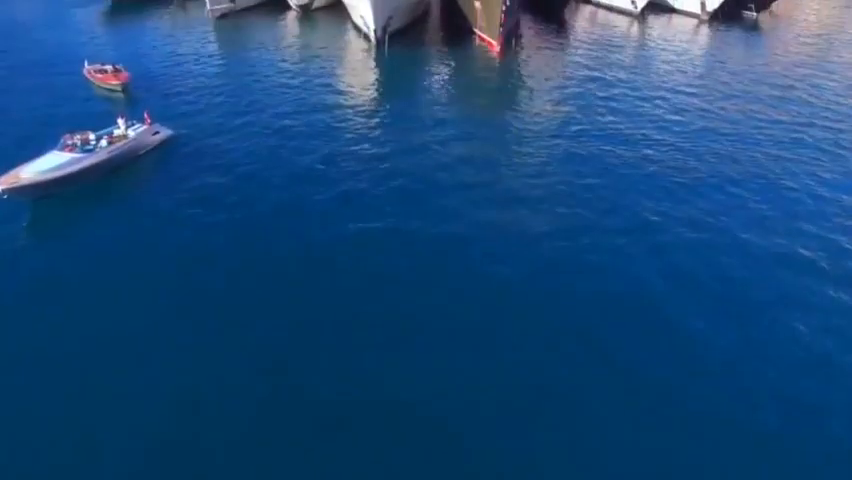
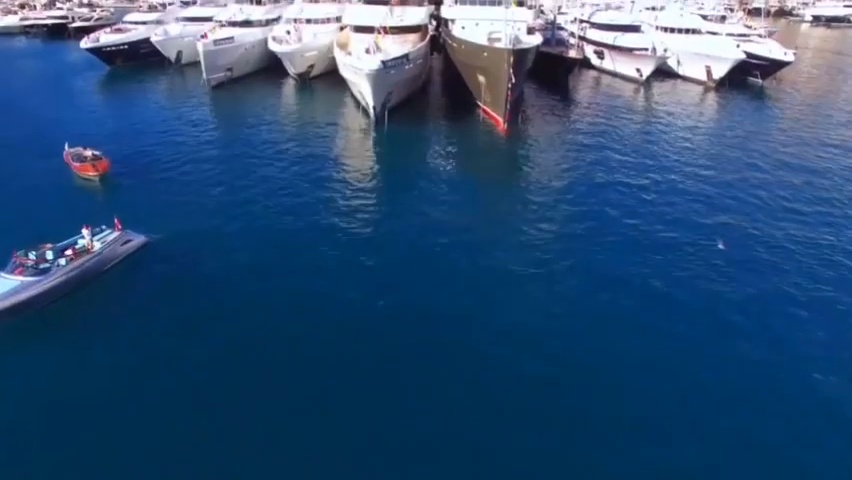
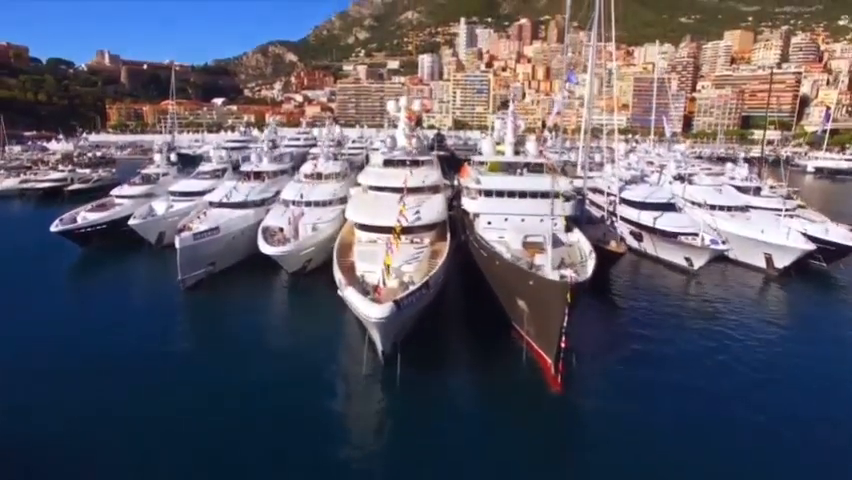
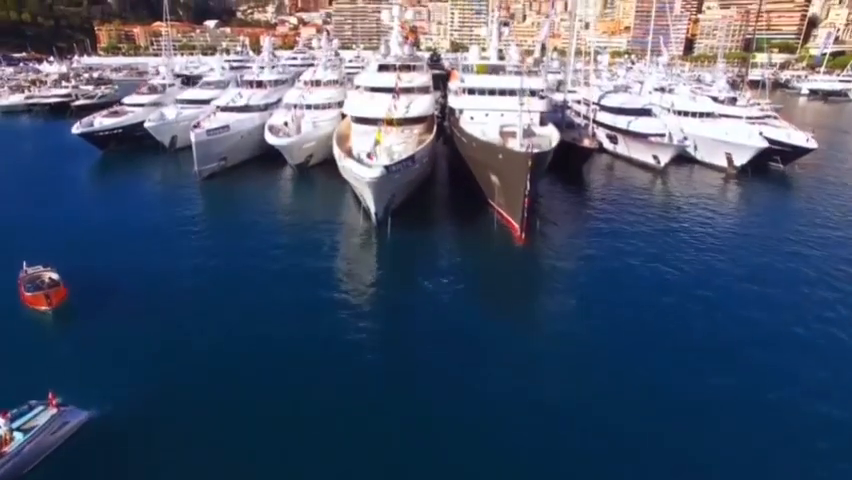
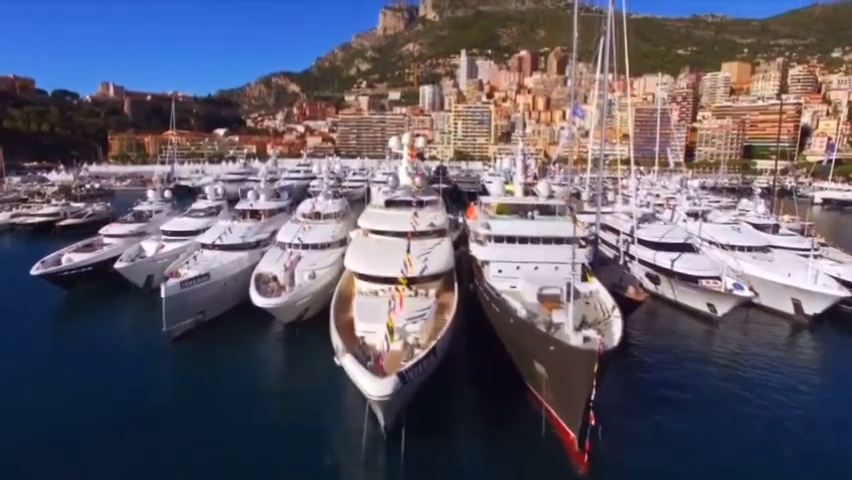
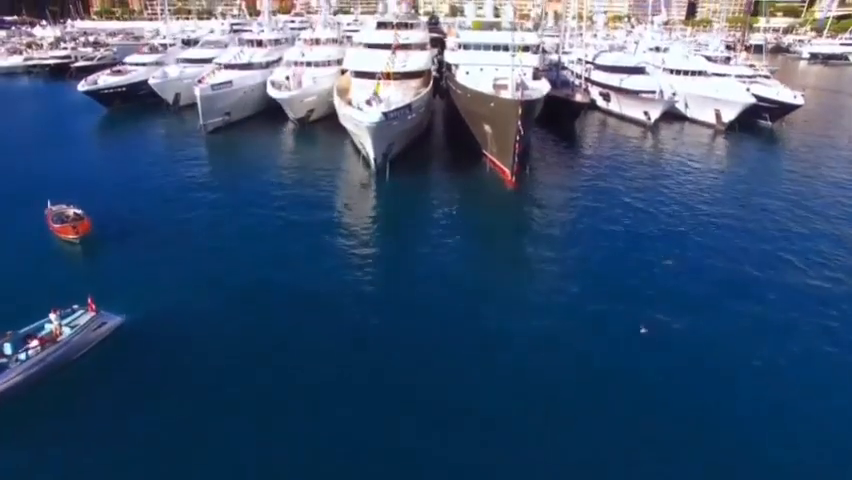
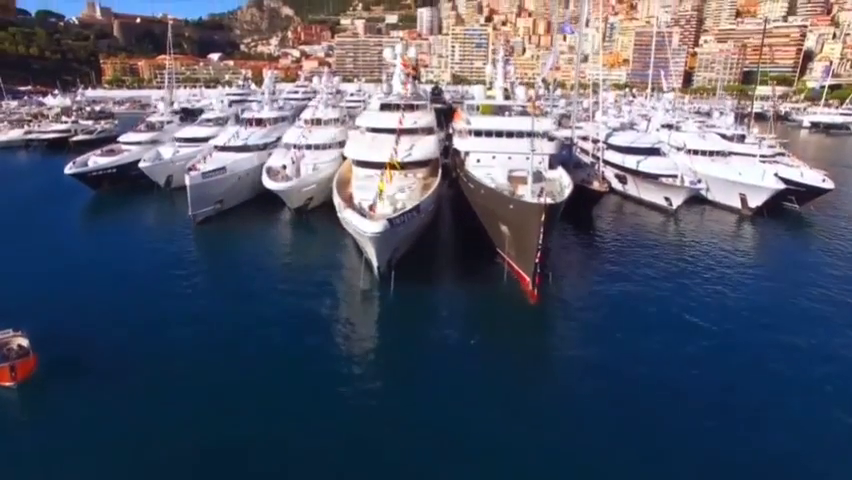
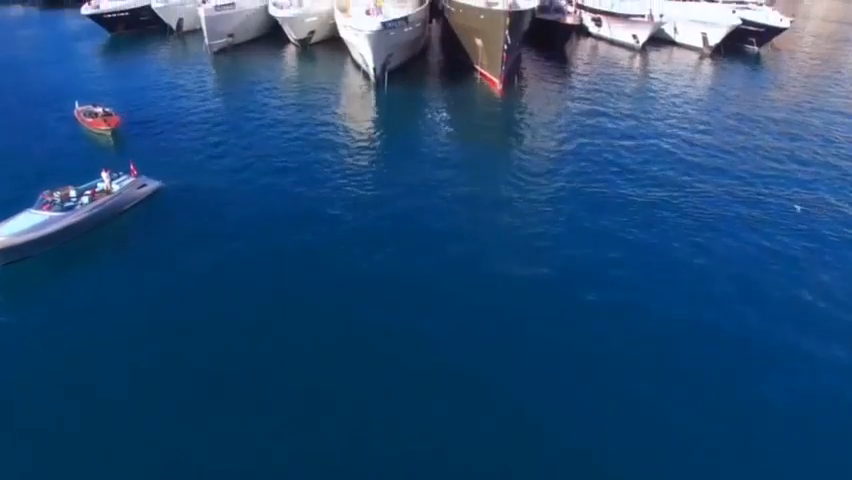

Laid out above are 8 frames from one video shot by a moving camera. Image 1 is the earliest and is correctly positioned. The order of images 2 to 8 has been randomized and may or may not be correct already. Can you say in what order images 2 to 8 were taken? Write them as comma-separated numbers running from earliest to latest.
8, 2, 6, 4, 7, 3, 5
